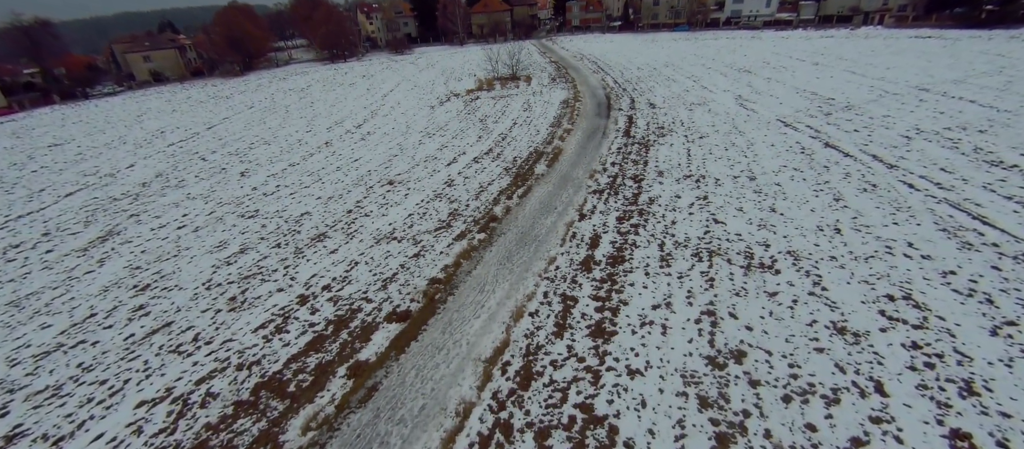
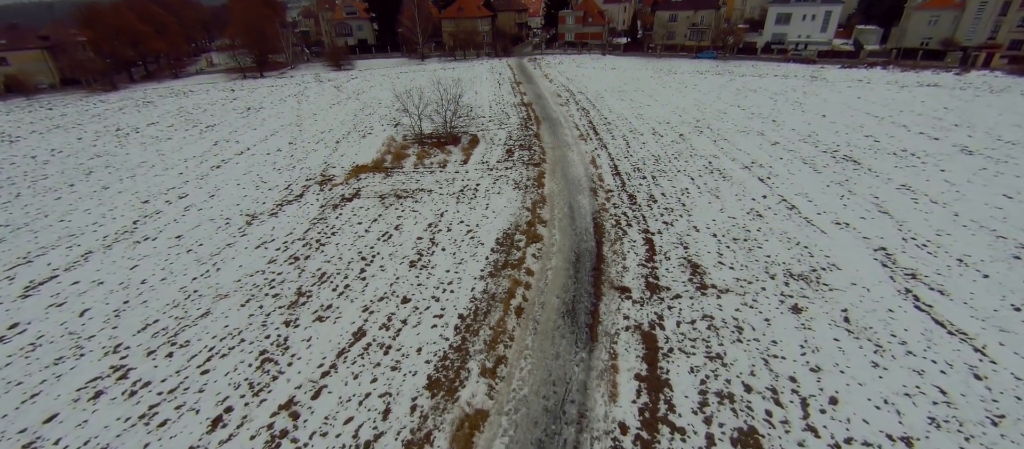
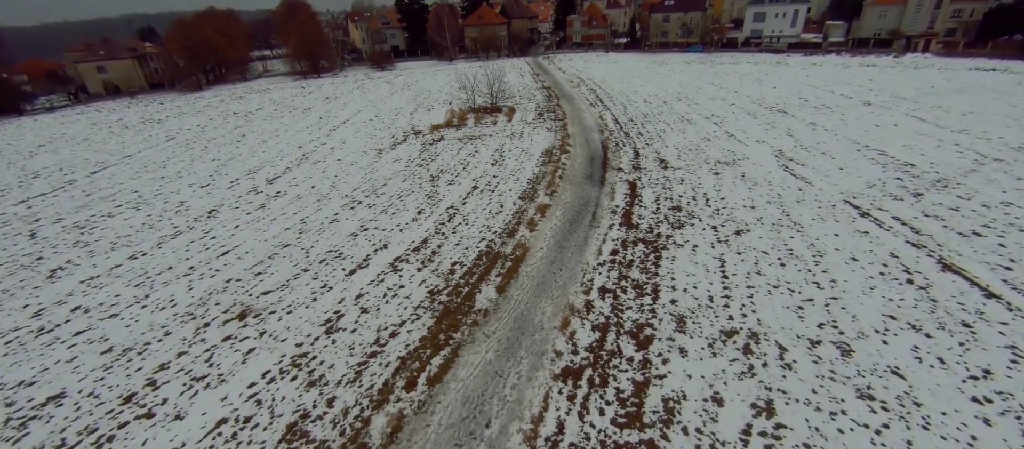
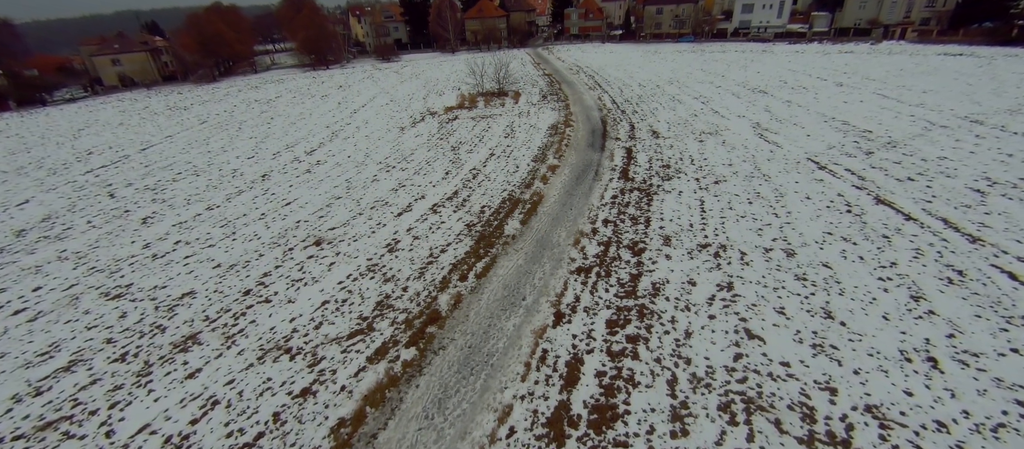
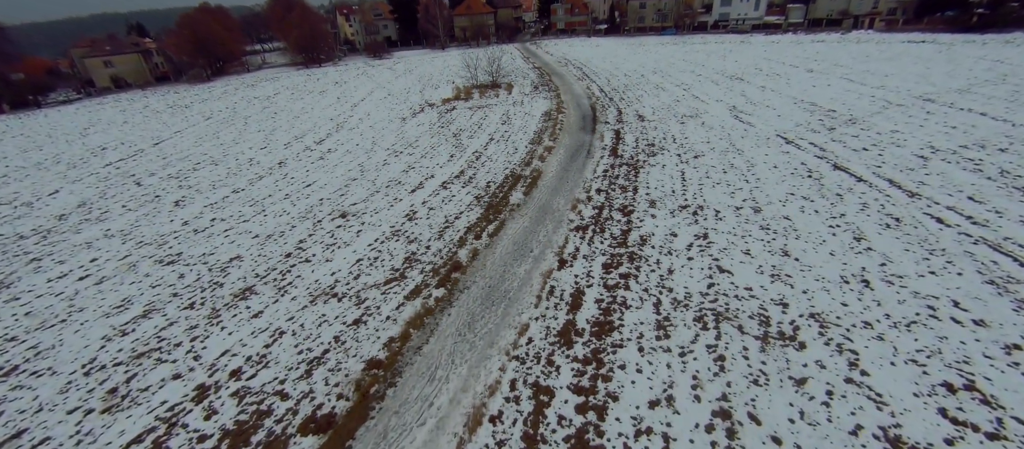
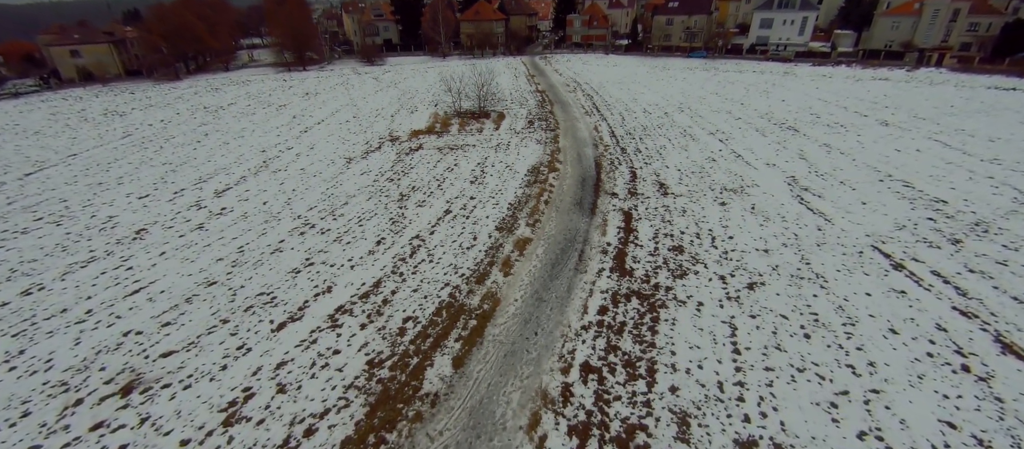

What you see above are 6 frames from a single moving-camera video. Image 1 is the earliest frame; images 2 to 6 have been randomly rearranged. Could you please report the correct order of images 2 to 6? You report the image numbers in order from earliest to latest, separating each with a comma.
5, 4, 3, 6, 2
